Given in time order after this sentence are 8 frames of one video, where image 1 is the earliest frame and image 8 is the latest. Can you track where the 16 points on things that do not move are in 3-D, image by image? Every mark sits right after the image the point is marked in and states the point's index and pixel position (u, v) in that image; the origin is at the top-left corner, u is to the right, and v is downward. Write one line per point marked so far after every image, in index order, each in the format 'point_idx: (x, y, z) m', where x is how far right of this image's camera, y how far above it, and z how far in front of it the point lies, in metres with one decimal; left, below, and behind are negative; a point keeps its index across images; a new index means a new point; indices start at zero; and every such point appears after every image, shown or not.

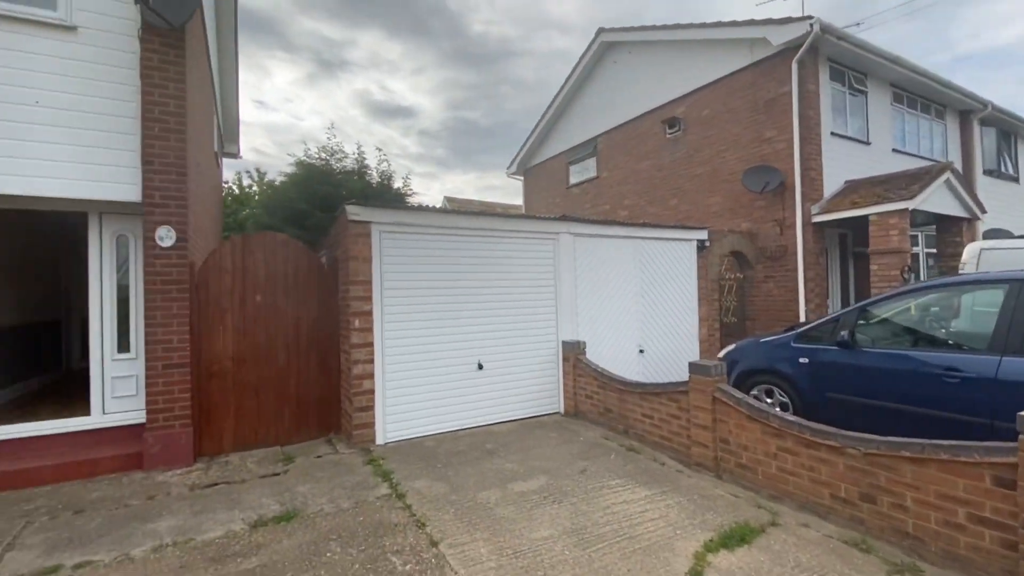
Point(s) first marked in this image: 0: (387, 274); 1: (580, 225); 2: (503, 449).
0: (-1.5, +0.1, +5.8) m
1: (+1.0, +0.9, +7.1) m
2: (-0.1, -1.9, +5.5) m
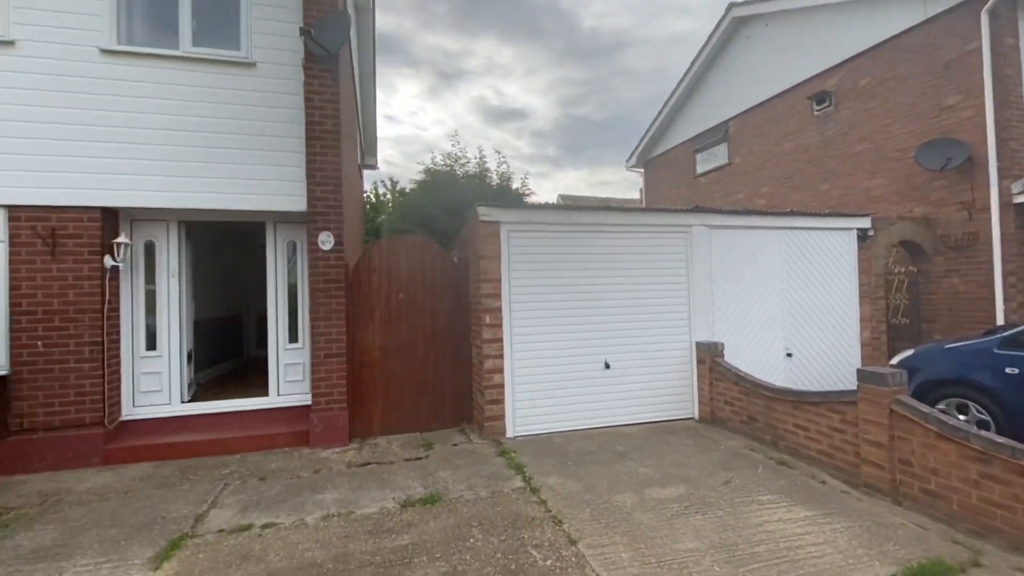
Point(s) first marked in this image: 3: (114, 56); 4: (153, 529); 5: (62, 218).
0: (+0.1, +0.2, +5.8) m
1: (+2.8, +1.0, +6.6) m
2: (+1.4, -1.8, +5.3) m
3: (-4.5, +2.6, +5.4) m
4: (-2.9, -1.9, +3.8) m
5: (-4.9, +0.8, +5.2) m
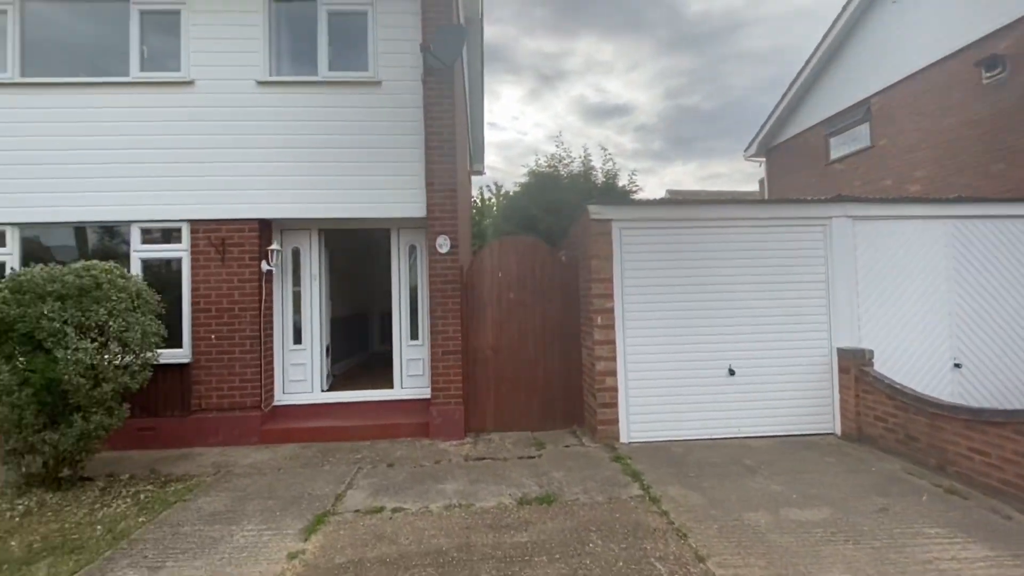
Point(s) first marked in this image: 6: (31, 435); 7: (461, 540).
0: (+1.4, +0.2, +5.7) m
1: (+4.3, +1.0, +5.8) m
2: (+2.6, -1.8, +4.8) m
3: (-3.2, +2.6, +6.1) m
4: (-1.9, -1.9, +4.2) m
5: (-3.6, +0.8, +6.0) m
6: (-4.4, -1.3, +4.3) m
7: (-0.4, -1.9, +3.5) m
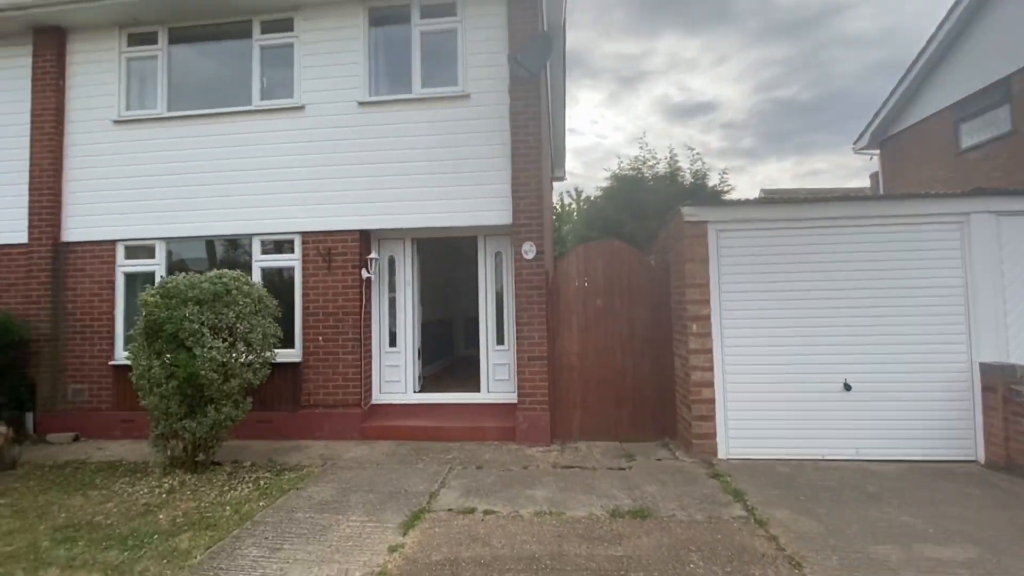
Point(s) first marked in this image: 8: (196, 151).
0: (+2.4, +0.1, +5.3) m
1: (+5.3, +0.9, +5.0) m
2: (+3.5, -1.9, +4.3) m
3: (-2.0, +2.5, +6.6) m
4: (-1.1, -2.0, +4.4) m
5: (-2.5, +0.7, +6.5) m
6: (-3.5, -1.4, +4.9) m
7: (+0.3, -1.9, +3.5) m
8: (-4.6, +2.0, +6.9) m
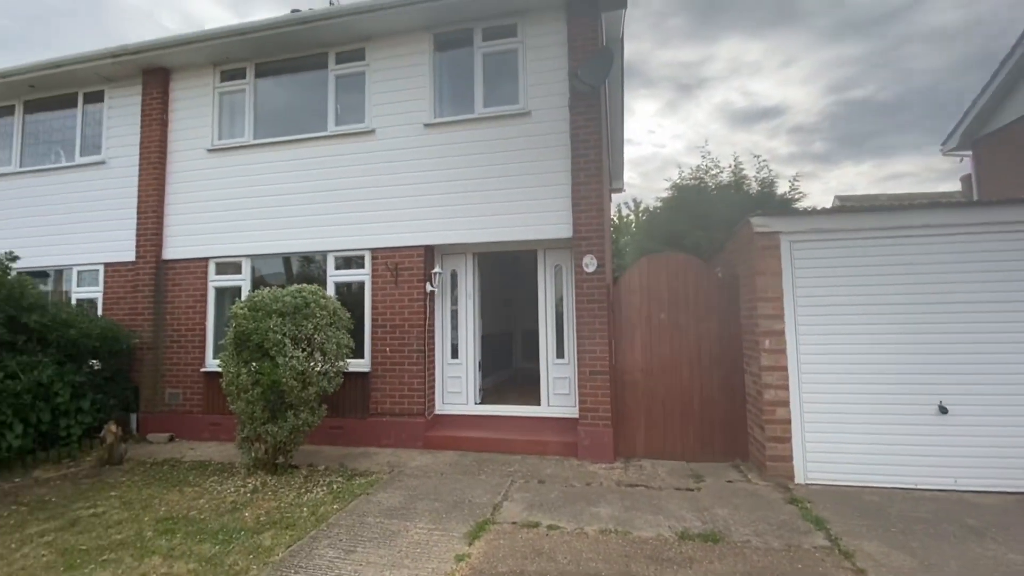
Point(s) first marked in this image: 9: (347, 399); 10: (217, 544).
0: (+3.1, 0.0, +5.0) m
1: (+5.9, +0.8, +4.4) m
2: (+4.0, -2.0, +3.9) m
3: (-1.2, +2.4, +6.9) m
4: (-0.5, -2.1, +4.5) m
5: (-1.6, +0.5, +6.8) m
6: (-2.8, -1.5, +5.3) m
7: (+0.8, -2.0, +3.4) m
8: (-3.7, +1.8, +7.5) m
9: (-2.4, -1.6, +6.8) m
10: (-2.5, -2.2, +4.0) m
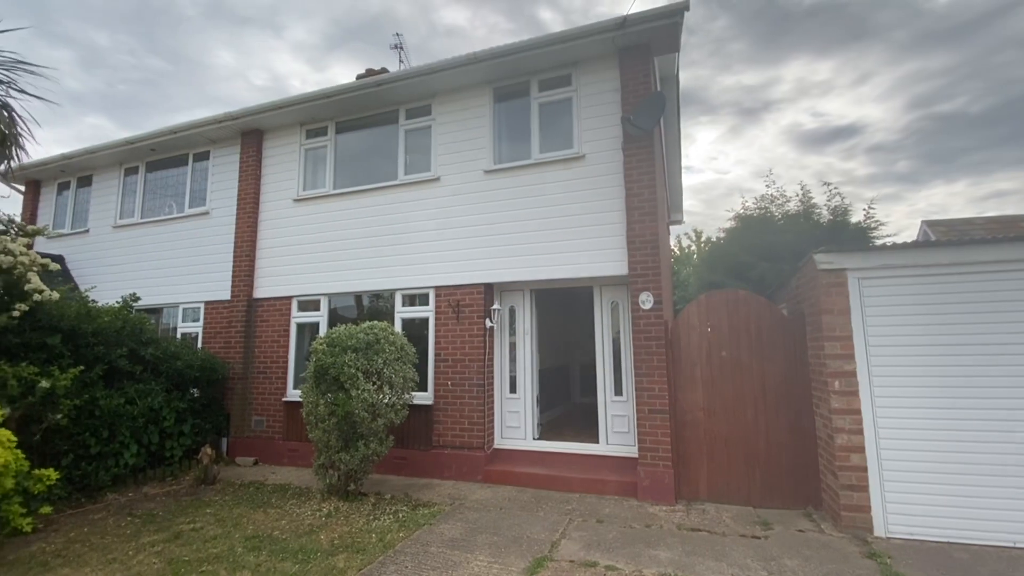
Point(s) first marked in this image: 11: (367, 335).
0: (+3.7, -0.4, +4.8) m
1: (+6.4, +0.5, +3.9) m
2: (+4.5, -2.3, +3.4) m
3: (-0.3, +1.8, +7.3) m
4: (+0.1, -2.5, +4.6) m
5: (-0.8, -0.1, +7.2) m
6: (-2.2, -2.0, +5.7) m
7: (+1.2, -2.4, +3.4) m
8: (-2.7, +1.2, +8.2) m
9: (-1.5, -2.2, +7.1) m
10: (-2.0, -2.5, +4.4) m
11: (-1.8, -0.6, +5.9) m
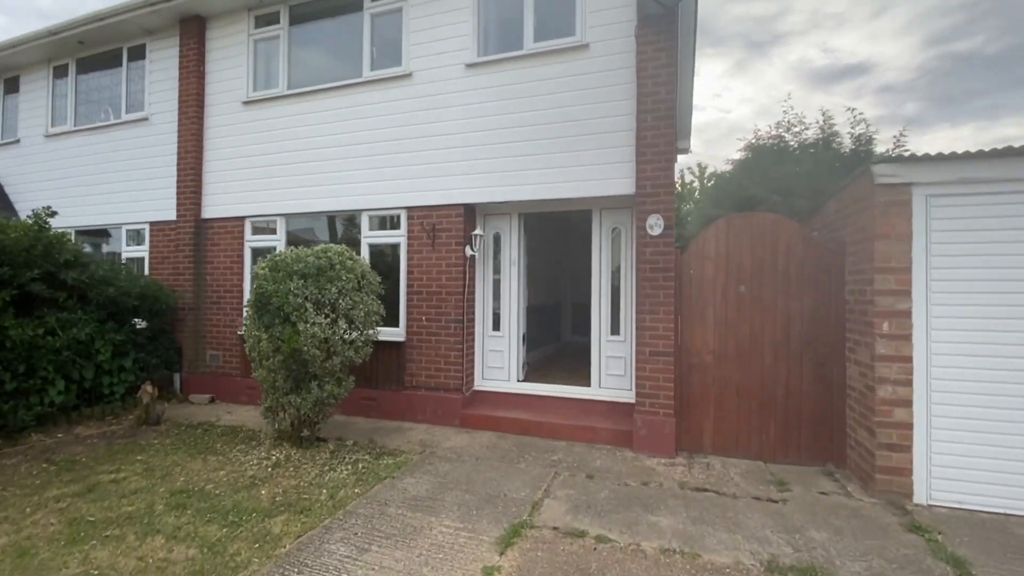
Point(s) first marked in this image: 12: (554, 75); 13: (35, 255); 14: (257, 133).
0: (+3.5, +0.2, +3.9) m
1: (+6.2, +0.9, +2.9) m
2: (+4.3, -1.8, +2.7) m
3: (-0.5, +2.8, +6.0) m
4: (-0.1, -1.8, +3.9) m
5: (-1.0, +1.0, +6.2) m
6: (-2.4, -1.1, +4.9) m
7: (+1.0, -1.8, +2.7) m
8: (-2.9, +2.4, +6.9) m
9: (-1.8, -1.1, +6.3) m
10: (-2.2, -1.8, +3.6) m
11: (-2.0, +0.3, +4.9) m
12: (+0.5, +2.6, +5.7) m
13: (-5.9, +0.4, +5.9) m
14: (-4.0, +2.4, +7.3) m
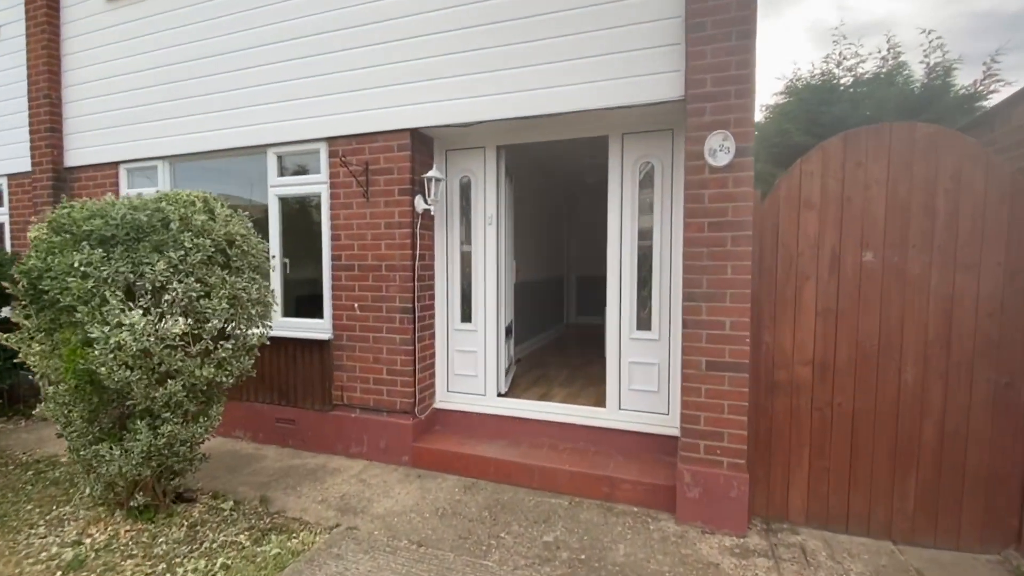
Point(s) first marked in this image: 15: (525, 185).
0: (+3.3, +0.4, +1.8) m
1: (+6.0, +1.0, +0.8) m
2: (+4.0, -1.8, +0.8) m
3: (-0.7, +3.1, +3.8) m
4: (-0.3, -1.7, +2.0) m
5: (-1.2, +1.2, +4.1) m
6: (-2.6, -1.0, +2.9) m
7: (+0.8, -1.8, +0.7) m
8: (-3.2, +2.6, +4.8) m
9: (-2.0, -0.9, +4.4) m
10: (-2.4, -1.7, +1.7) m
11: (-2.2, +0.5, +2.8) m
12: (+0.3, +2.8, +3.5) m
13: (-6.2, +0.6, +3.9) m
14: (-4.2, +2.7, +5.1) m
15: (+0.3, +1.2, +5.7) m
